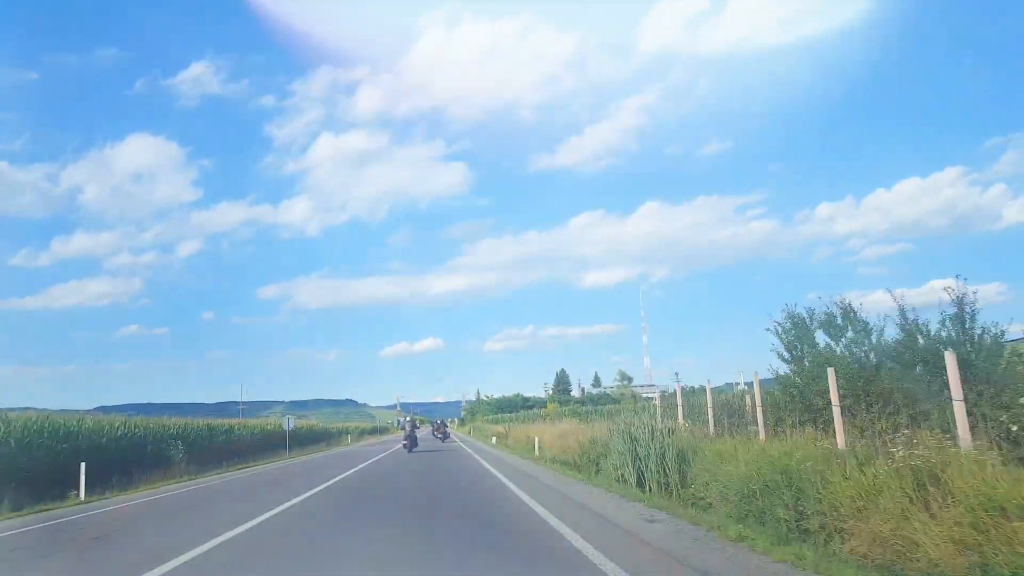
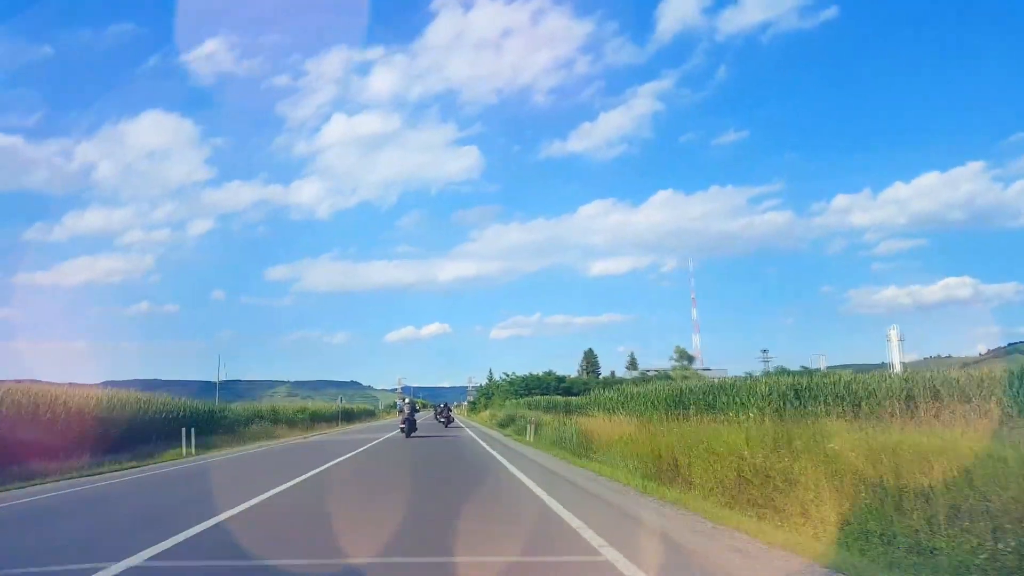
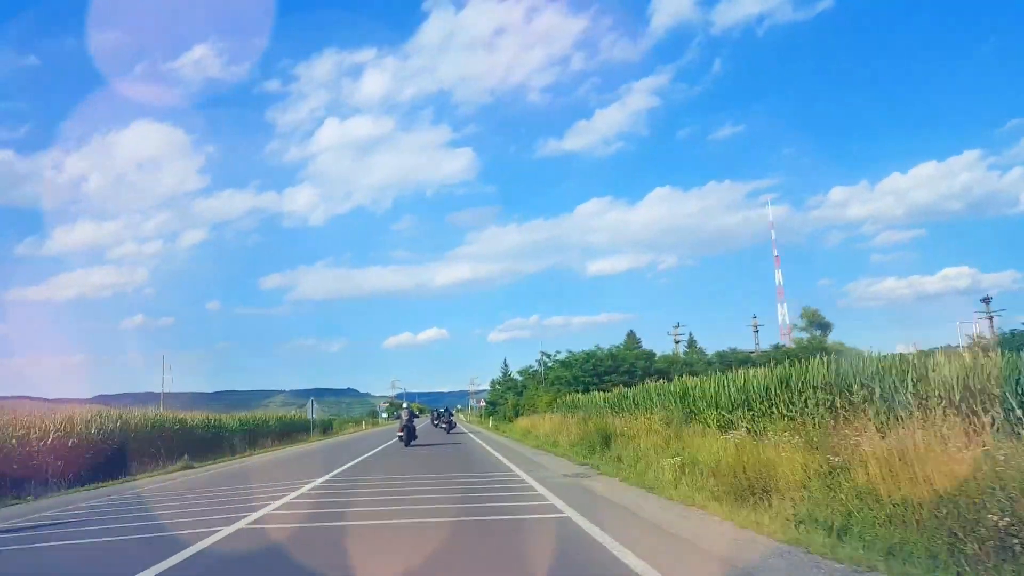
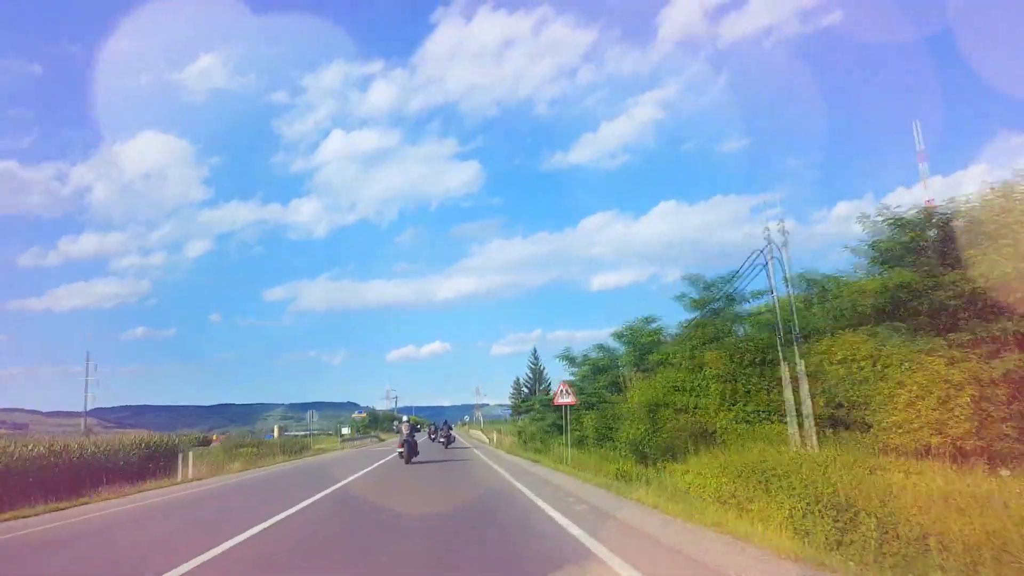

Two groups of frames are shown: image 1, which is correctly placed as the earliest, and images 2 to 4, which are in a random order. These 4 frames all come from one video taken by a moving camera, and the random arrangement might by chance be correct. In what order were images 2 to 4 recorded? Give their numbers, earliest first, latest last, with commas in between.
2, 3, 4
